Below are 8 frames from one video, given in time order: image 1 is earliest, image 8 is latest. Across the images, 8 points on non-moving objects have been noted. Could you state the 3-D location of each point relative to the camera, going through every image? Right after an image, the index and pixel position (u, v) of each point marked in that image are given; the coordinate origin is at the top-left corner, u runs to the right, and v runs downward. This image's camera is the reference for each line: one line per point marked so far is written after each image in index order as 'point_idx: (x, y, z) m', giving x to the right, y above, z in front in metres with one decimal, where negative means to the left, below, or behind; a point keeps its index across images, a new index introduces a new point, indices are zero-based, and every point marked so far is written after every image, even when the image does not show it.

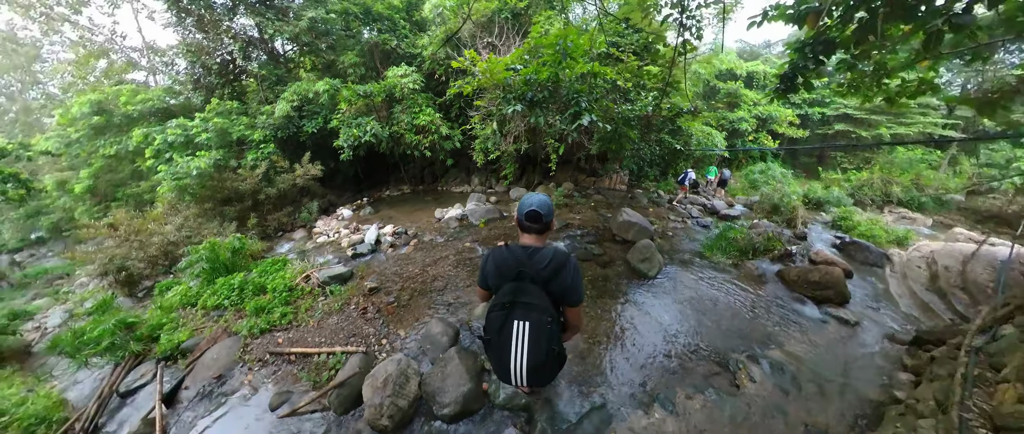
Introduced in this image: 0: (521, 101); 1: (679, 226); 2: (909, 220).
0: (+0.1, +1.7, +3.5) m
1: (+4.5, -0.3, +6.6) m
2: (+14.3, -0.1, +9.5) m
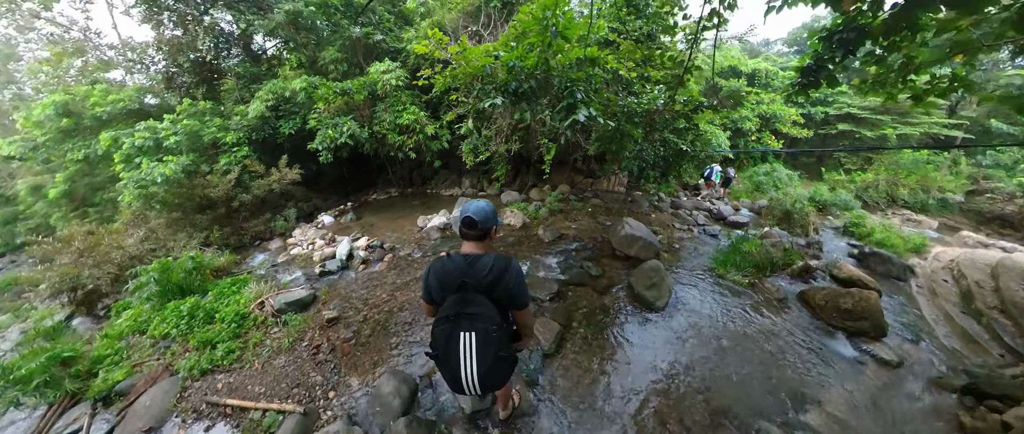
0: (-0.1, +1.5, +3.0) m
1: (+4.3, -0.5, +6.1) m
2: (+14.1, -0.2, +9.1) m
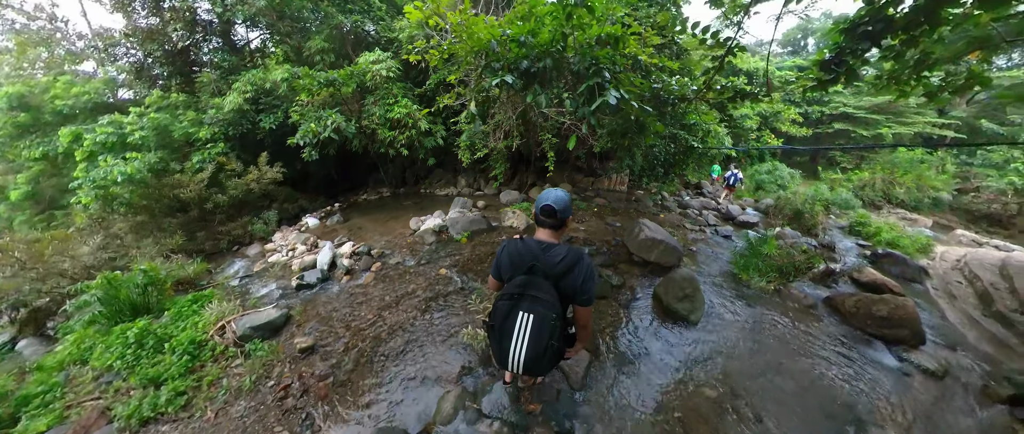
0: (0.0, +1.5, +2.6) m
1: (+4.3, -0.5, +5.8) m
2: (+14.1, -0.1, +9.0) m
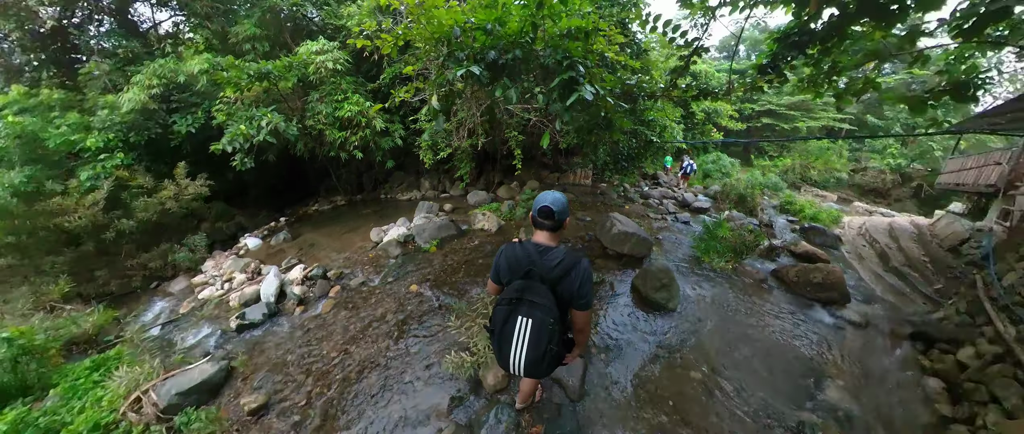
0: (-0.3, +1.4, +2.4) m
1: (+3.7, -0.2, +6.2) m
2: (+12.9, +0.8, +10.5) m
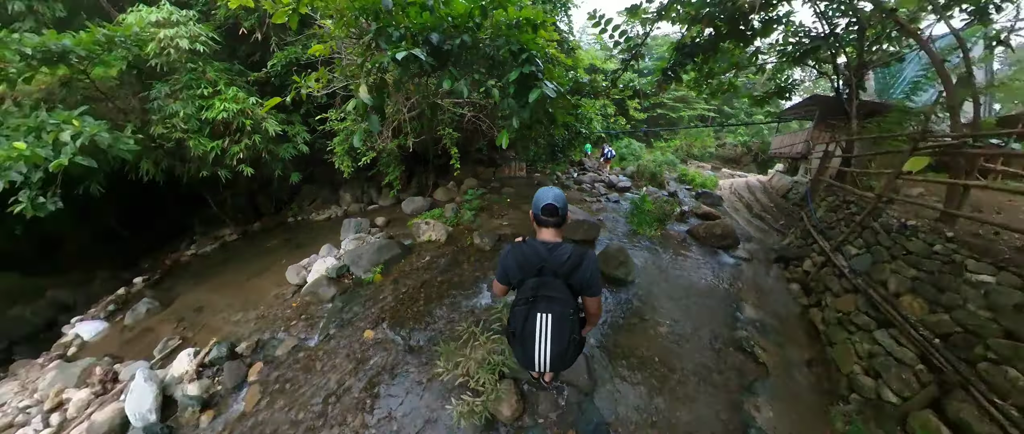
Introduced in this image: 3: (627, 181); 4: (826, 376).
0: (-0.8, +1.3, +2.1) m
1: (+2.3, +0.3, +6.8) m
2: (+9.9, +2.6, +13.2) m
3: (+3.8, +1.2, +8.5) m
4: (+3.6, -1.8, +2.9) m
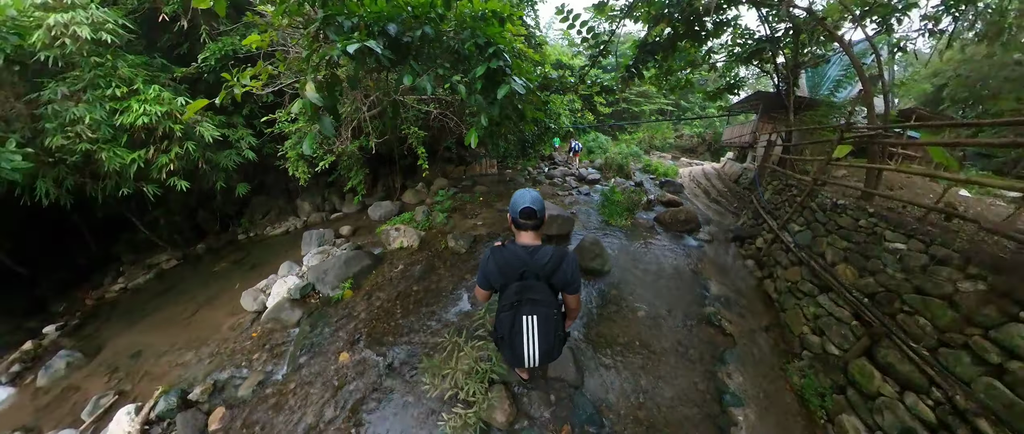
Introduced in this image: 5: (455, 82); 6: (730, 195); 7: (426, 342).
0: (-1.0, +1.3, +2.0) m
1: (+1.6, +0.4, +7.0) m
2: (+8.3, +3.3, +14.2) m
3: (+2.9, +1.5, +8.9) m
4: (+3.5, -1.6, +3.3) m
5: (-0.5, +1.2, +2.4) m
6: (+6.0, +0.6, +7.1) m
7: (-1.2, -1.6, +3.5) m
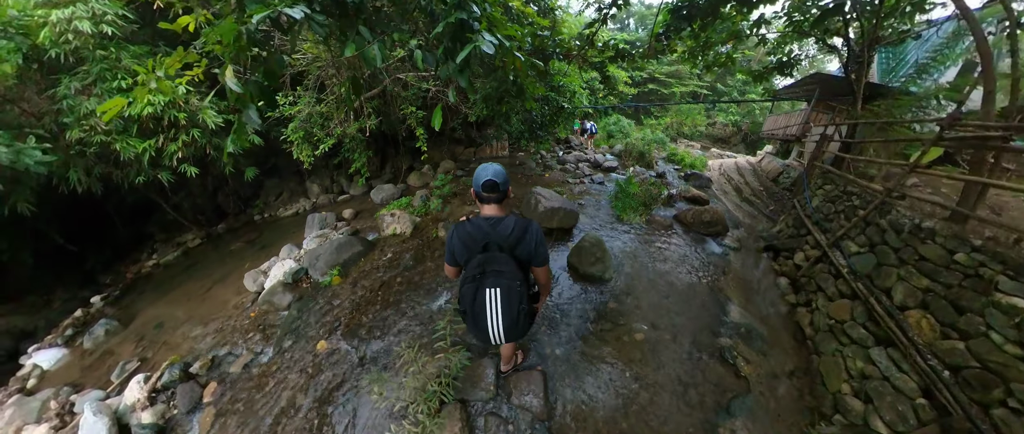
0: (-1.3, +1.1, +1.5) m
1: (+1.8, +0.7, +6.3) m
2: (+9.2, +3.9, +12.6) m
3: (+3.3, +1.8, +8.0) m
4: (+3.2, -1.8, +2.7) m
5: (-0.8, +1.1, +1.9) m
6: (+6.2, +0.6, +6.1) m
7: (-1.5, -1.6, +3.3) m
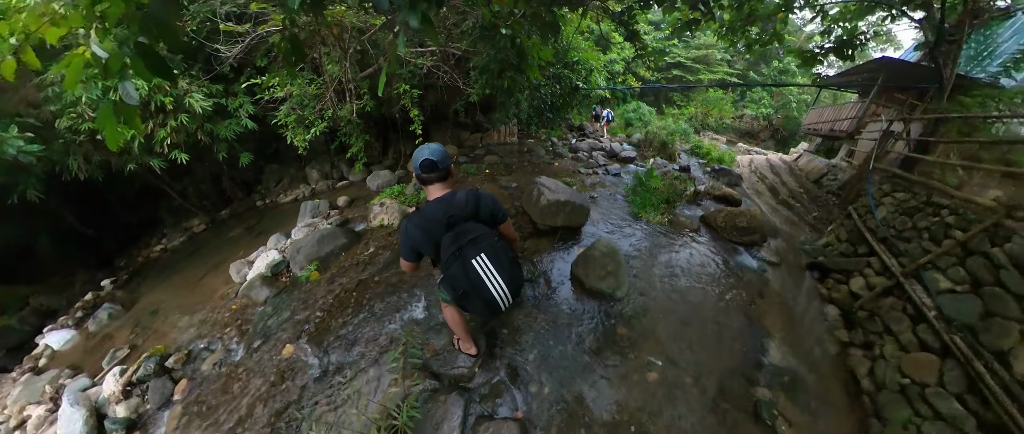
0: (-1.4, +1.0, +1.0) m
1: (+1.9, +0.7, +5.7) m
2: (+9.7, +4.1, +11.4) m
3: (+3.5, +1.9, +7.2) m
4: (+3.0, -2.0, +2.2) m
5: (-0.9, +0.9, +1.4) m
6: (+6.3, +0.5, +5.2) m
7: (-1.6, -1.7, +3.0) m
